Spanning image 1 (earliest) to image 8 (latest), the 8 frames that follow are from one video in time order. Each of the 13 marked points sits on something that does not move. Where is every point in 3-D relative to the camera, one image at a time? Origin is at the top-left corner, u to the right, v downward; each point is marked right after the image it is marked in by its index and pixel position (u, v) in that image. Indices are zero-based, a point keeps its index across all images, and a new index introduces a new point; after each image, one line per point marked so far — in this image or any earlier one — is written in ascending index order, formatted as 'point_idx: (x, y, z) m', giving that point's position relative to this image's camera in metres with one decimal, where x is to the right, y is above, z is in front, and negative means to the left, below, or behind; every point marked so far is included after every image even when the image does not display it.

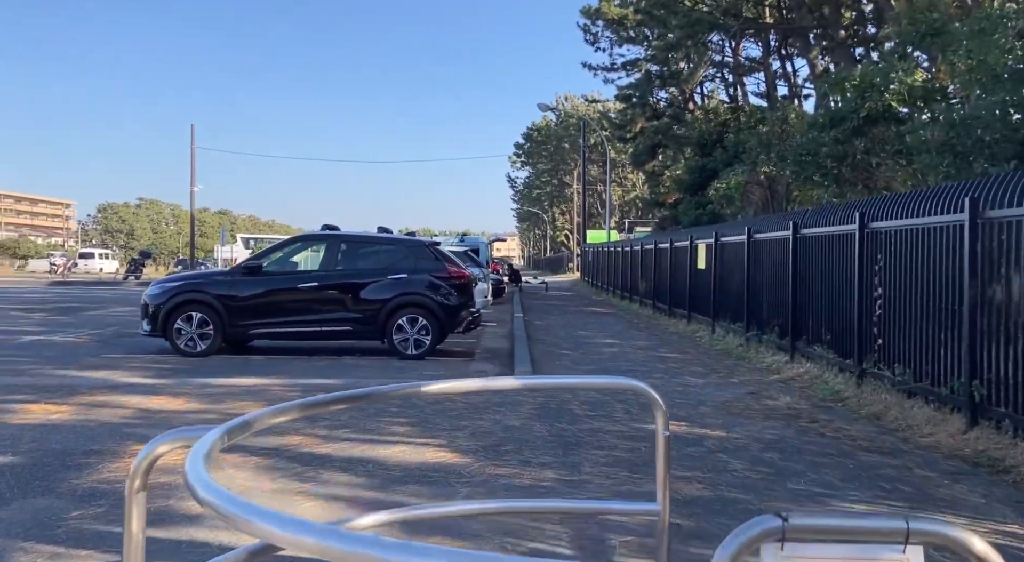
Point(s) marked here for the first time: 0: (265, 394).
0: (-2.1, -1.0, +7.7) m
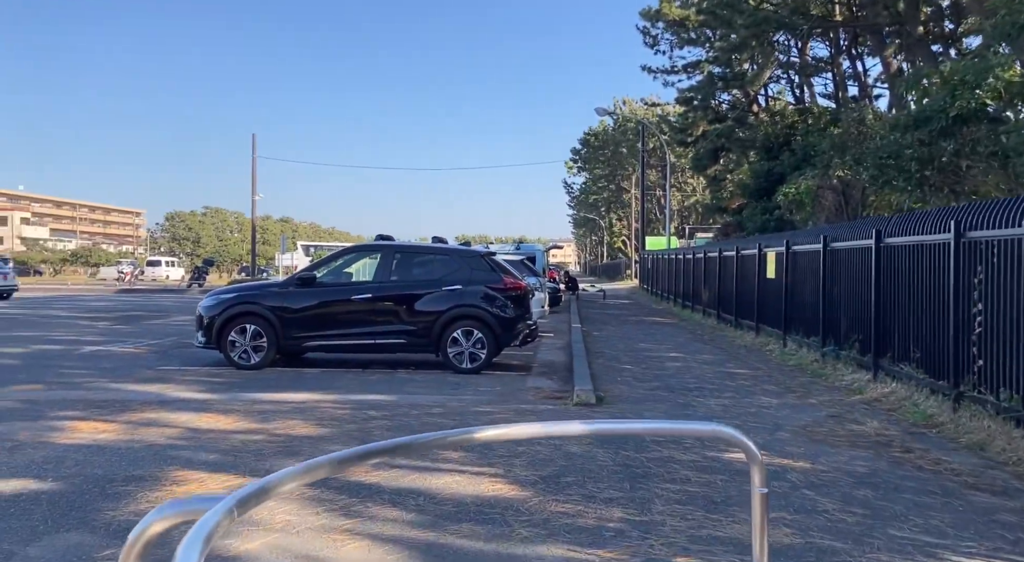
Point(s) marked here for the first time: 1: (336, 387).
0: (-1.6, -1.1, +7.5) m
1: (-1.8, -1.1, +9.7) m
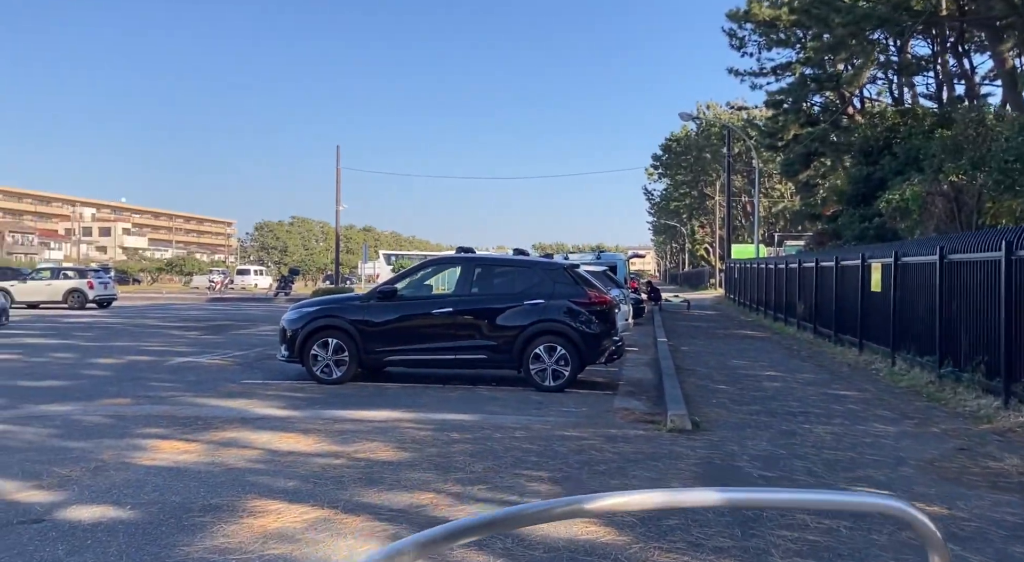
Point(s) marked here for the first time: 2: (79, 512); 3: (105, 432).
0: (-0.9, -1.2, +7.3) m
1: (-1.0, -1.3, +9.4) m
2: (-2.4, -1.3, +5.1) m
3: (-3.9, -1.5, +8.9) m
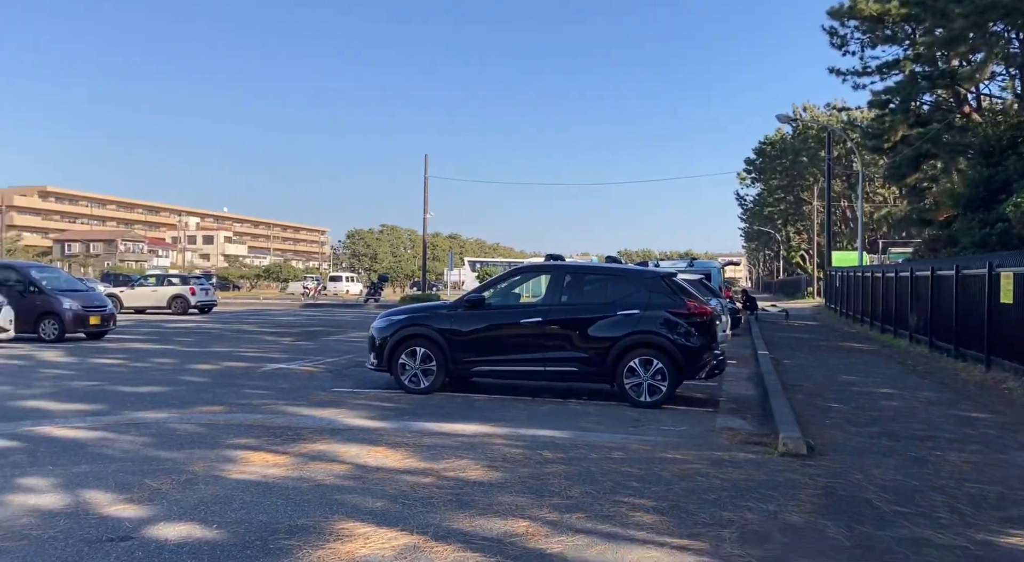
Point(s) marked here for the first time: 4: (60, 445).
0: (-0.2, -1.3, +7.0) m
1: (0.0, -1.4, +9.2) m
2: (-1.9, -1.3, +5.0) m
3: (-3.0, -1.5, +8.8) m
4: (-4.4, -1.6, +9.0) m
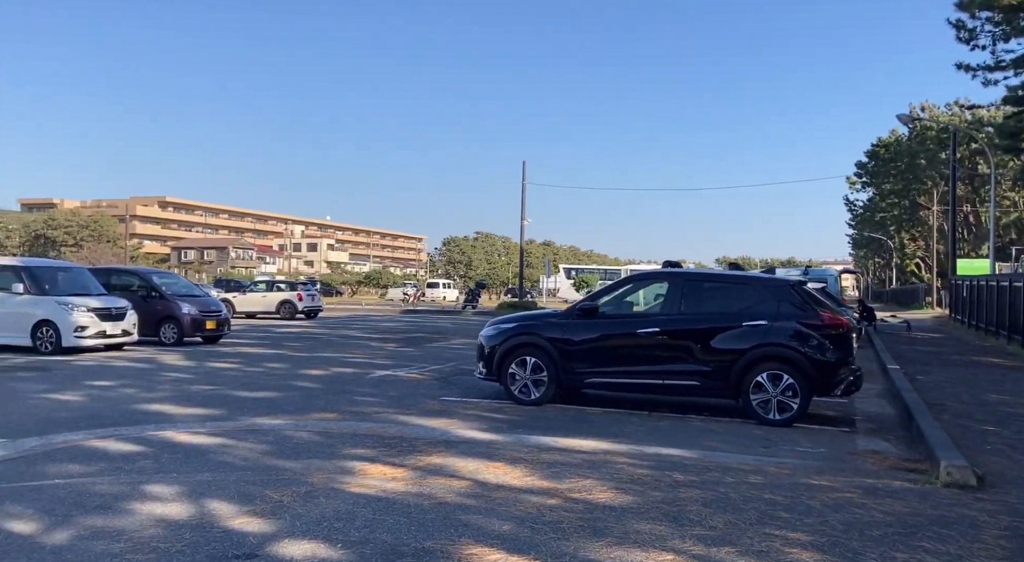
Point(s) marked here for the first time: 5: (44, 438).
0: (+0.7, -1.4, +6.7) m
1: (+1.1, -1.5, +8.8) m
2: (-1.2, -1.4, +4.8) m
3: (-1.9, -1.6, +8.8) m
4: (-3.3, -1.7, +9.1) m
5: (-5.0, -1.7, +9.9) m
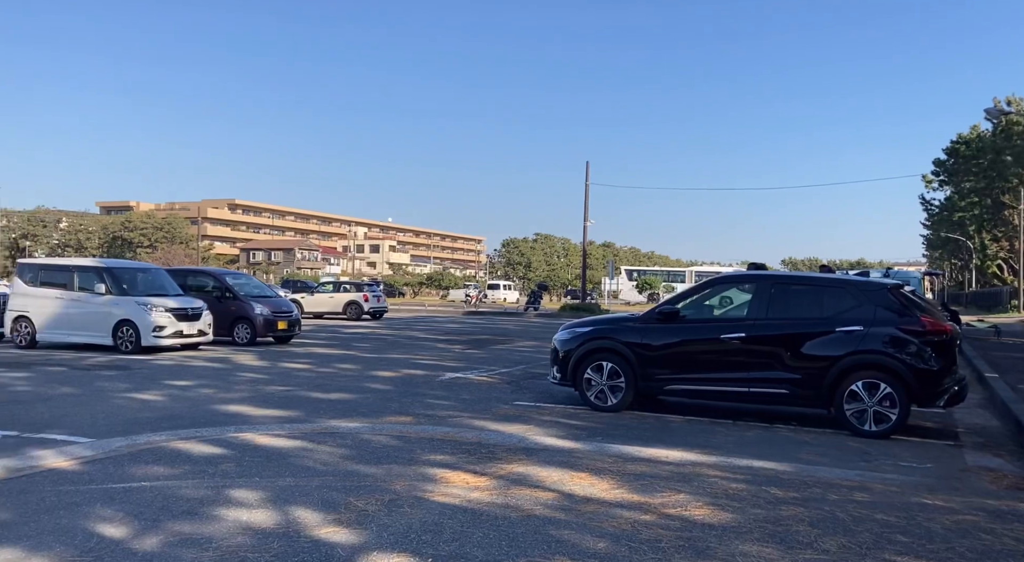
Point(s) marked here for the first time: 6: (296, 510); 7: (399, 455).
0: (+1.3, -1.4, +6.4) m
1: (+1.9, -1.5, +8.5) m
2: (-0.7, -1.4, +4.7) m
3: (-1.1, -1.7, +8.8) m
4: (-2.5, -1.7, +9.1) m
5: (-4.2, -1.7, +10.0) m
6: (-1.5, -1.6, +6.4) m
7: (-1.1, -1.7, +8.8) m
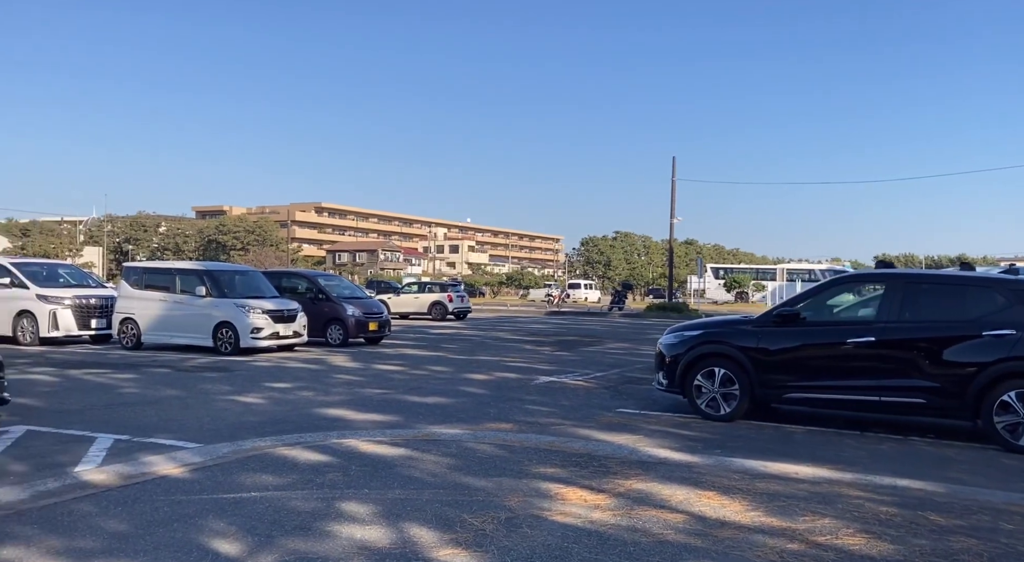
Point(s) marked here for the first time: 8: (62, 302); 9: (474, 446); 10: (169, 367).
0: (+2.2, -1.5, +5.9) m
1: (+2.9, -1.6, +8.0) m
2: (0.0, -1.5, +4.4) m
3: (-0.1, -1.7, +8.5) m
4: (-1.4, -1.8, +8.9) m
5: (-3.0, -1.8, +10.0) m
6: (-0.7, -1.7, +6.2) m
7: (0.0, -1.7, +8.5) m
8: (-9.3, -0.4, +18.9) m
9: (-0.4, -1.8, +9.7) m
10: (-6.3, -1.6, +16.9) m
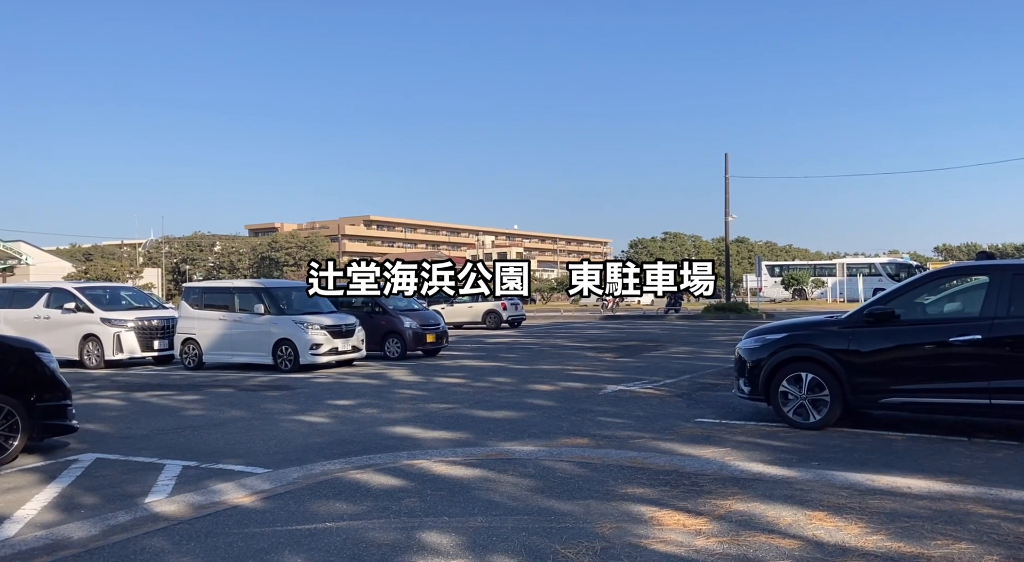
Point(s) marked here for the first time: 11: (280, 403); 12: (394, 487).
0: (+2.7, -1.4, +5.3) m
1: (+3.6, -1.5, +7.3) m
2: (+0.5, -1.5, +3.9) m
3: (+0.6, -1.8, +8.0) m
4: (-0.6, -1.9, +8.6) m
5: (-2.2, -2.0, +9.7) m
6: (-0.1, -1.7, +5.7) m
7: (+0.7, -1.8, +8.0) m
8: (-8.0, -0.9, +19.0) m
9: (+0.4, -1.9, +9.2) m
10: (-5.1, -2.0, +16.8) m
11: (-3.8, -2.0, +15.3) m
12: (-1.1, -1.9, +8.6) m
